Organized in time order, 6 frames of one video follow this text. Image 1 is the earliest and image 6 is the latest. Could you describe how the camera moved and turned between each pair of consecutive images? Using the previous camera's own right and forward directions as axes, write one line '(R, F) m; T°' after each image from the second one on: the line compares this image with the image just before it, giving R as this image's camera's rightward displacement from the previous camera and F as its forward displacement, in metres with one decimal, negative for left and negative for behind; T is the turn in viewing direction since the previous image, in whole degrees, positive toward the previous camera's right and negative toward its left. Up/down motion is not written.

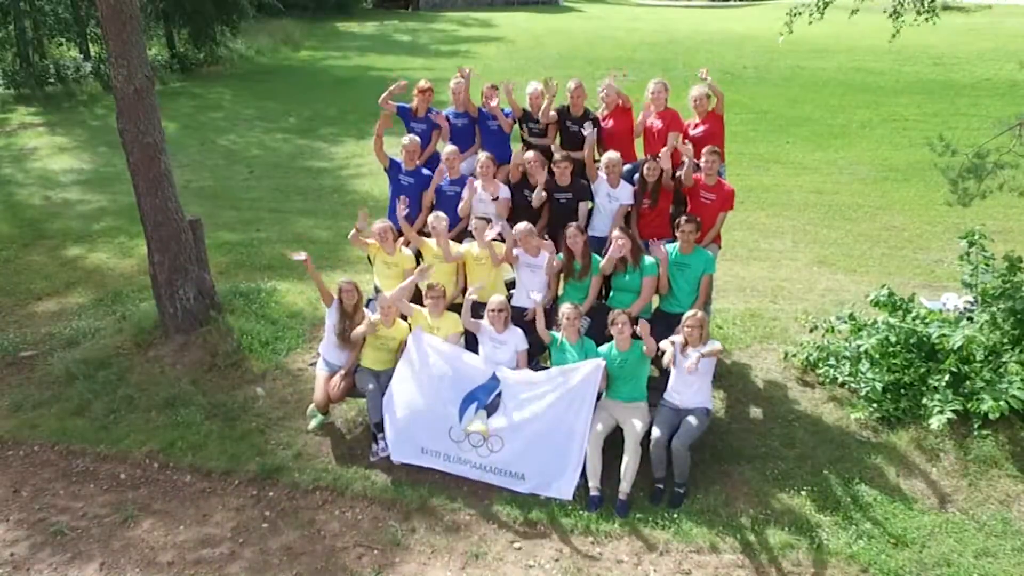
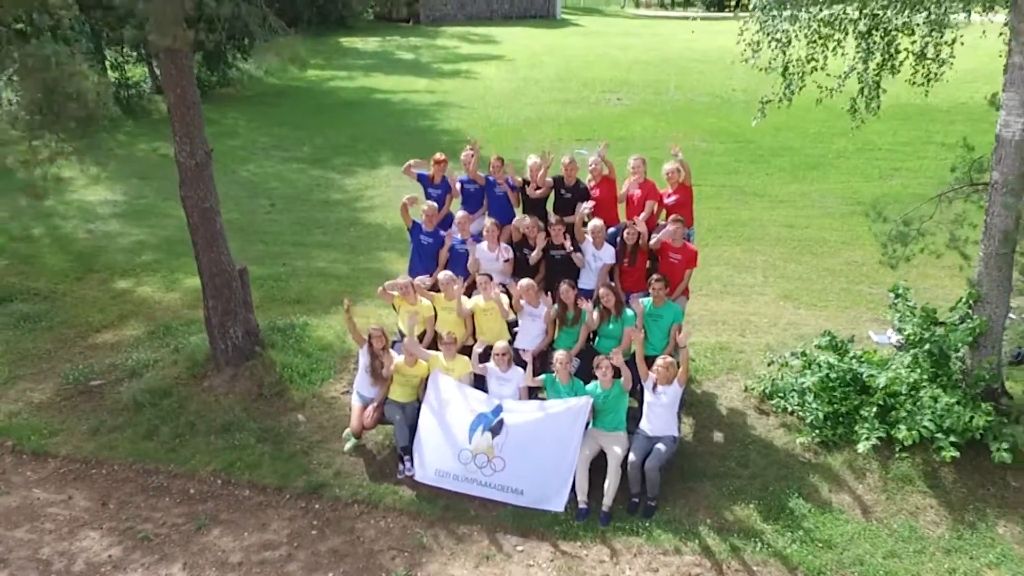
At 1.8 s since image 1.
(0.0, -1.2) m; 0°
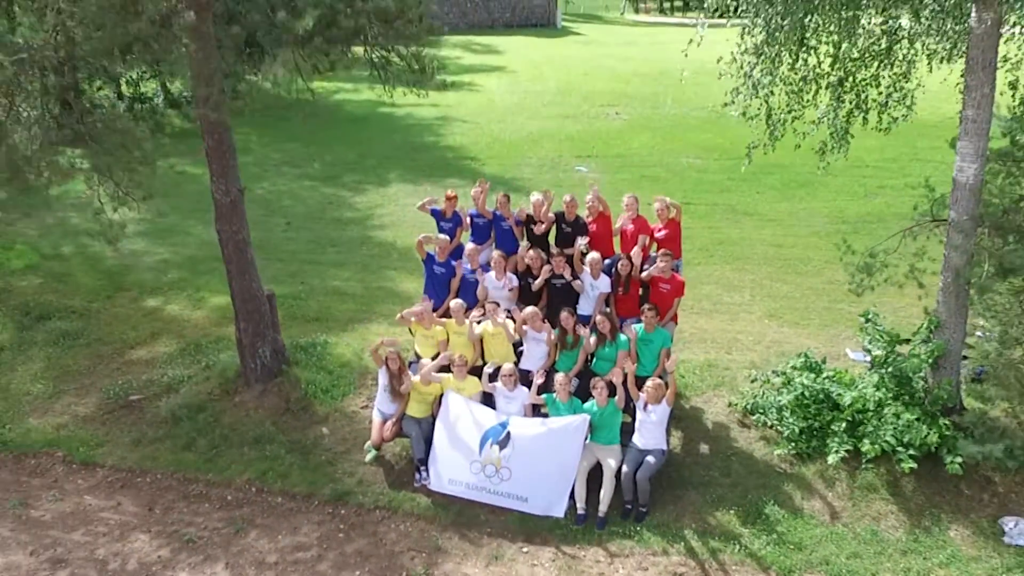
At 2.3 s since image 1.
(0.0, -0.8) m; 0°
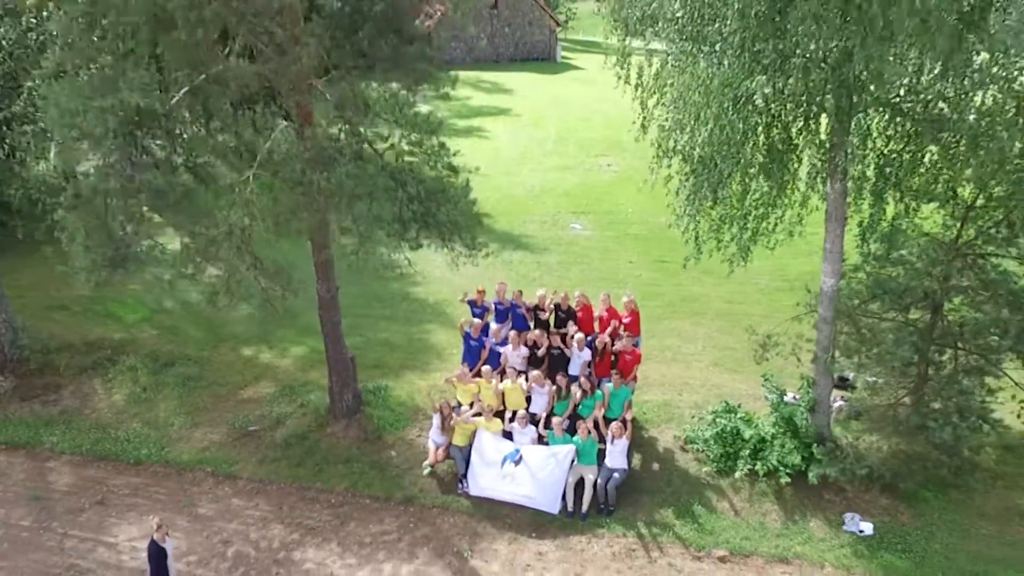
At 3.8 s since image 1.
(-0.1, -3.7) m; 0°
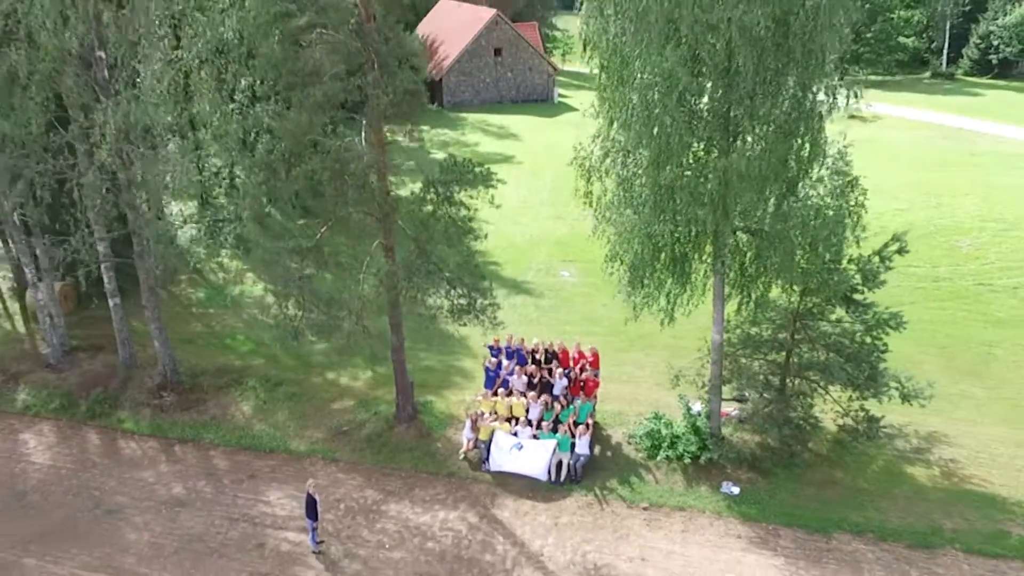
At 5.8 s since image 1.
(-0.1, -6.5) m; 0°
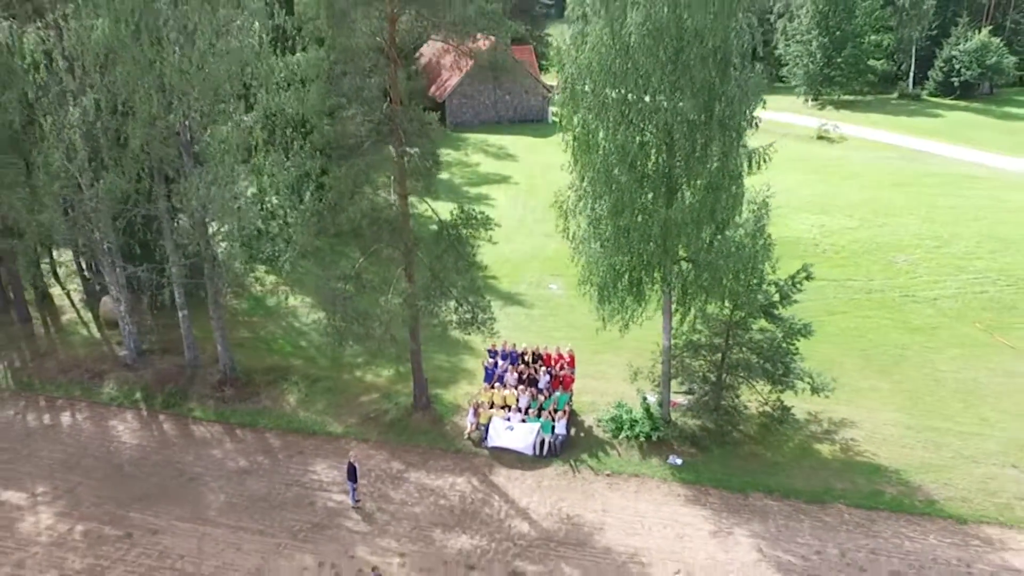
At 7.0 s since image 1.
(+0.1, -4.8) m; 0°
